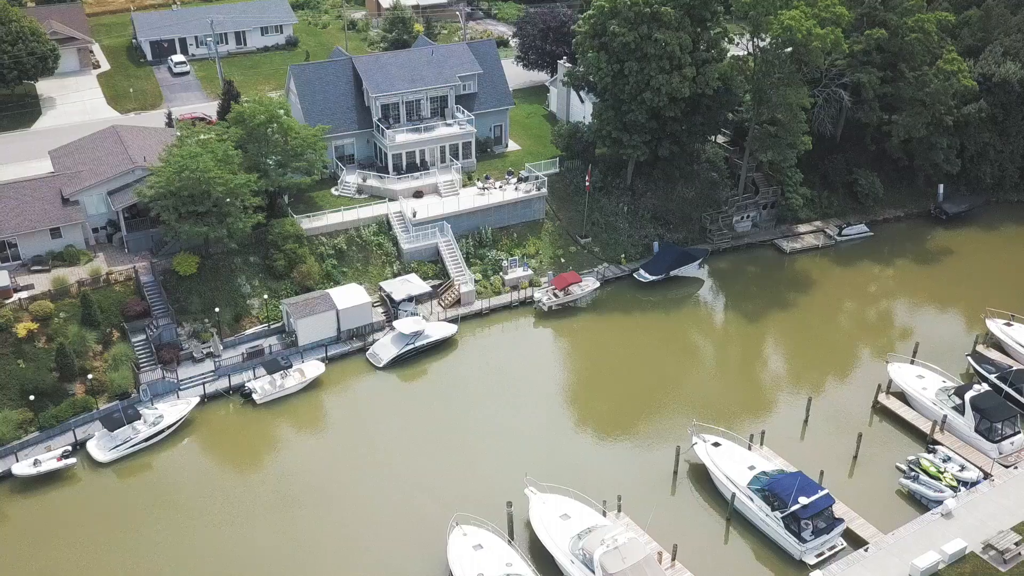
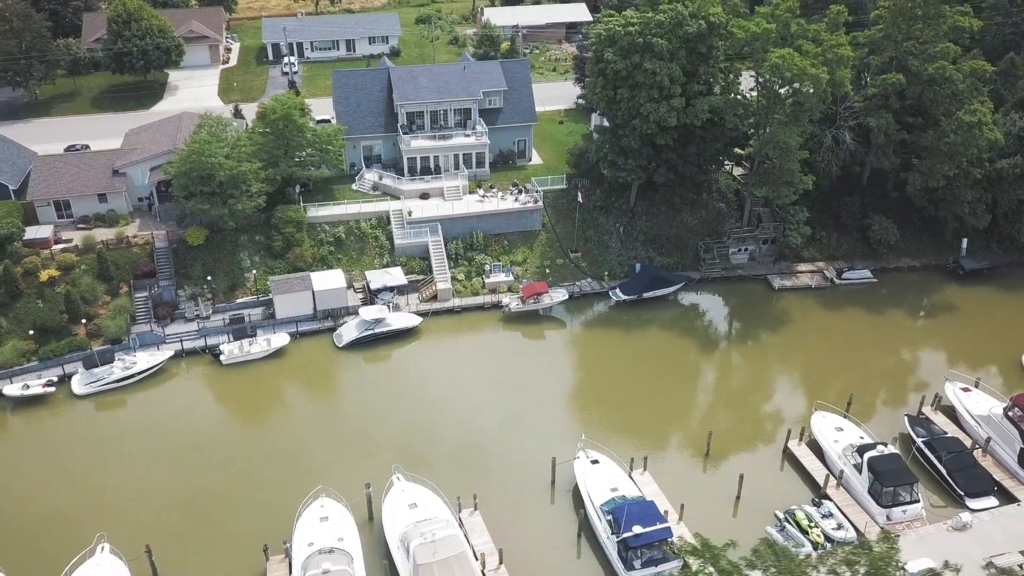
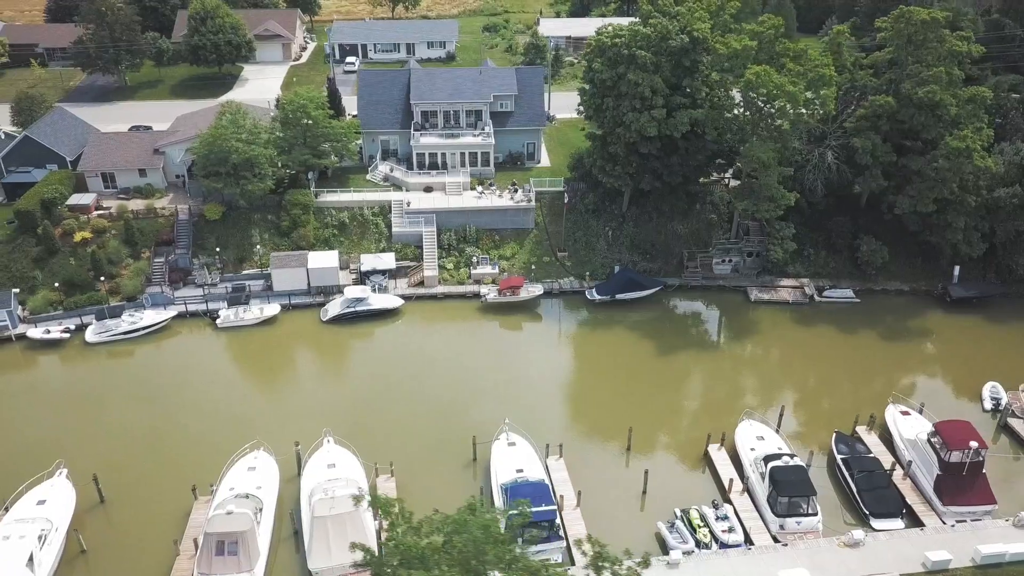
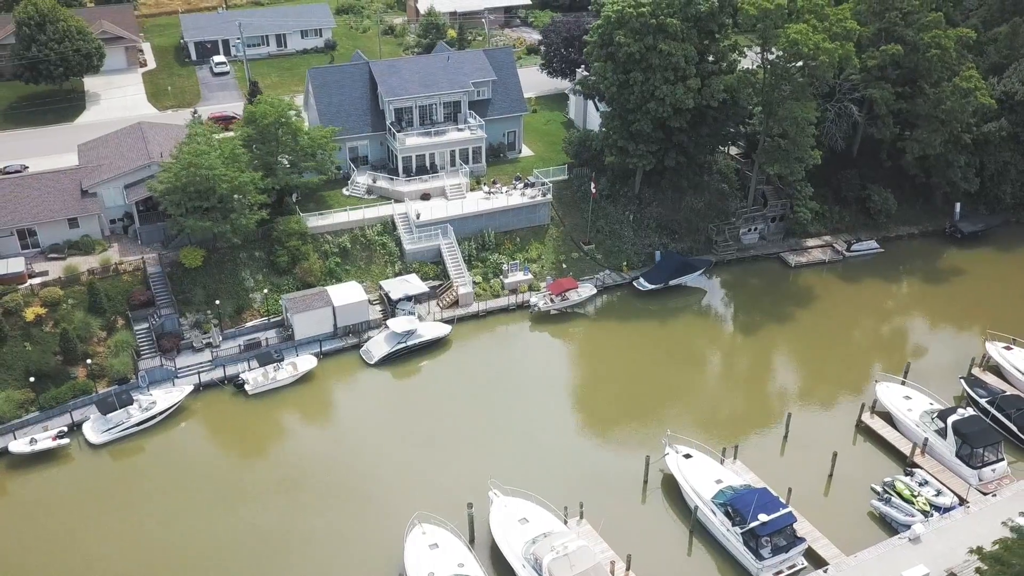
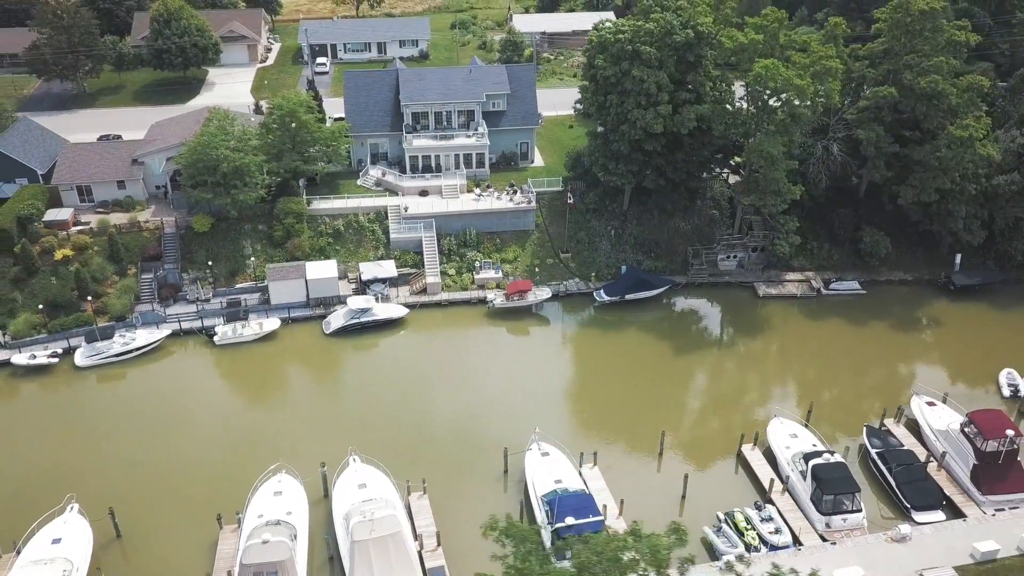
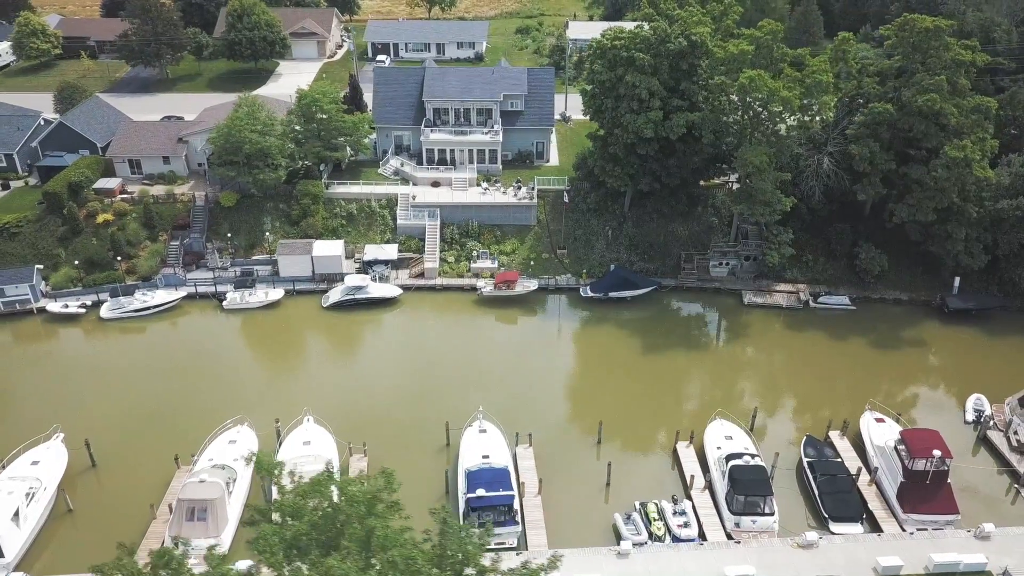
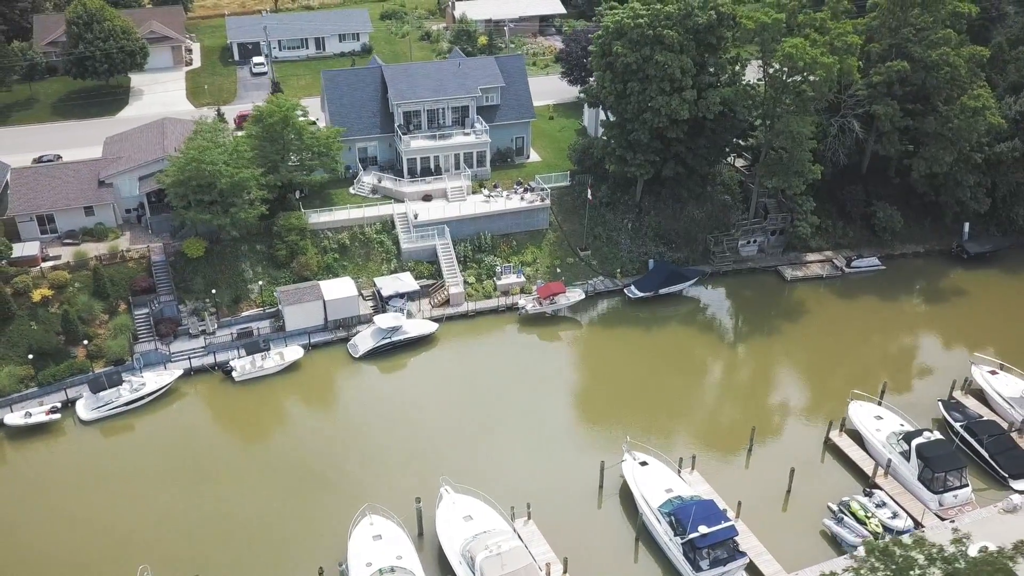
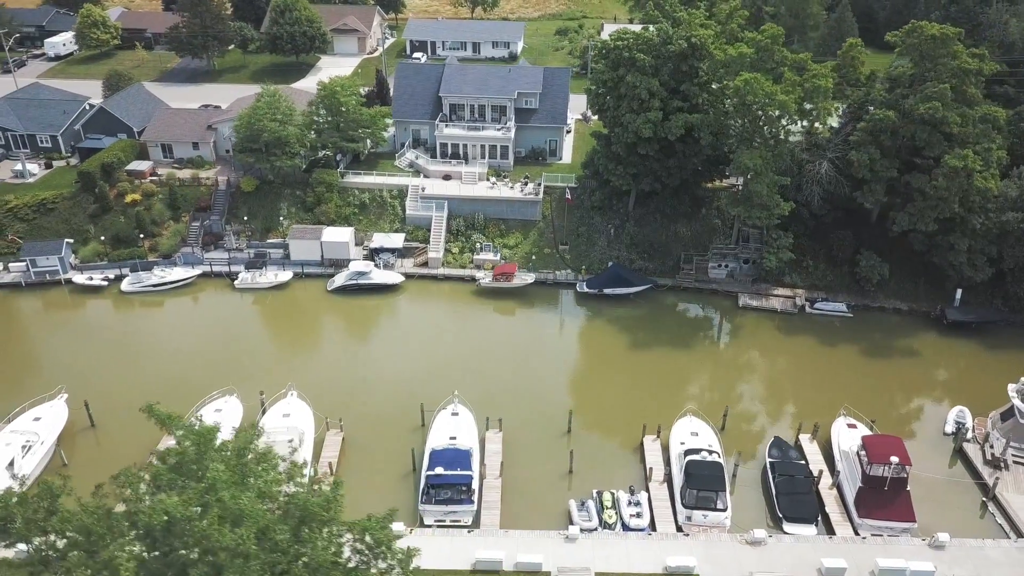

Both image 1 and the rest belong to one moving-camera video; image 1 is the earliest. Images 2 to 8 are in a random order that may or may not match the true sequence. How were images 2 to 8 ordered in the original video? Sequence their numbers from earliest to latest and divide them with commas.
4, 7, 2, 5, 3, 6, 8
